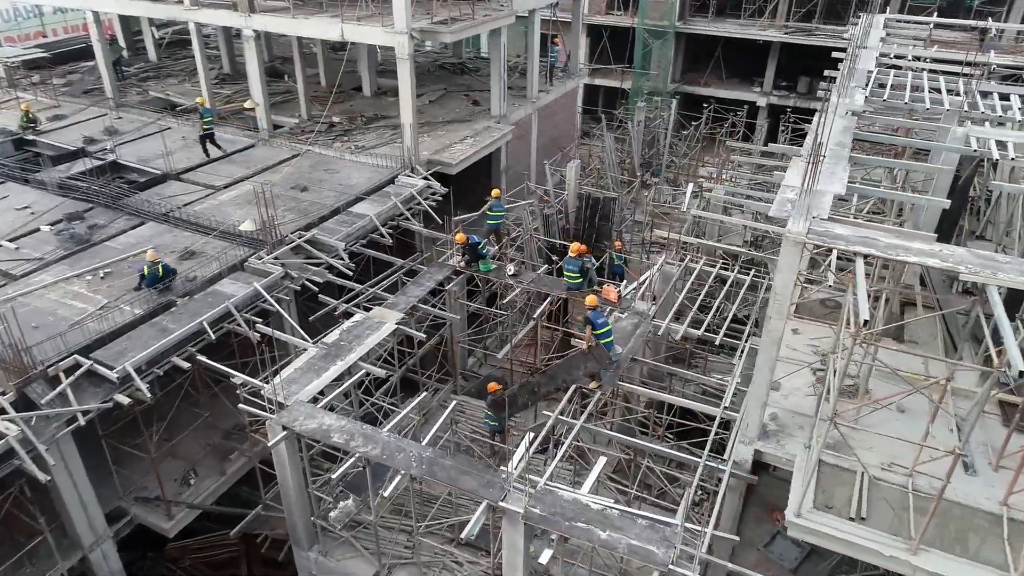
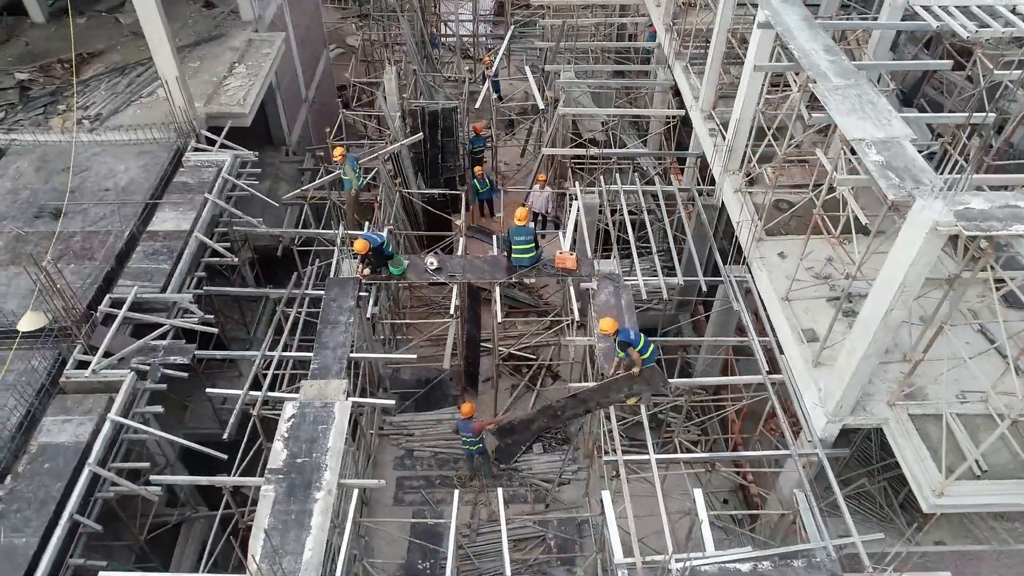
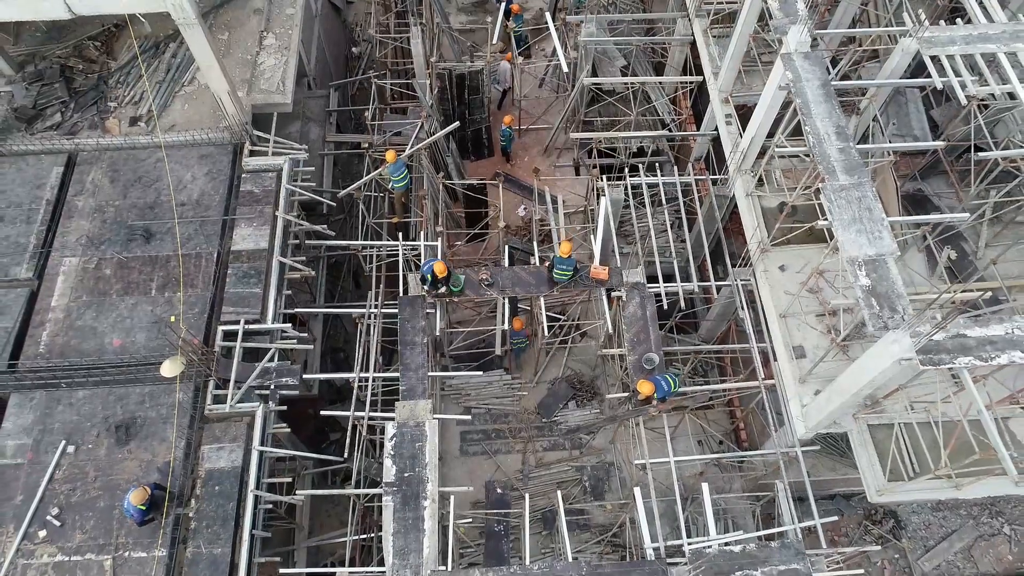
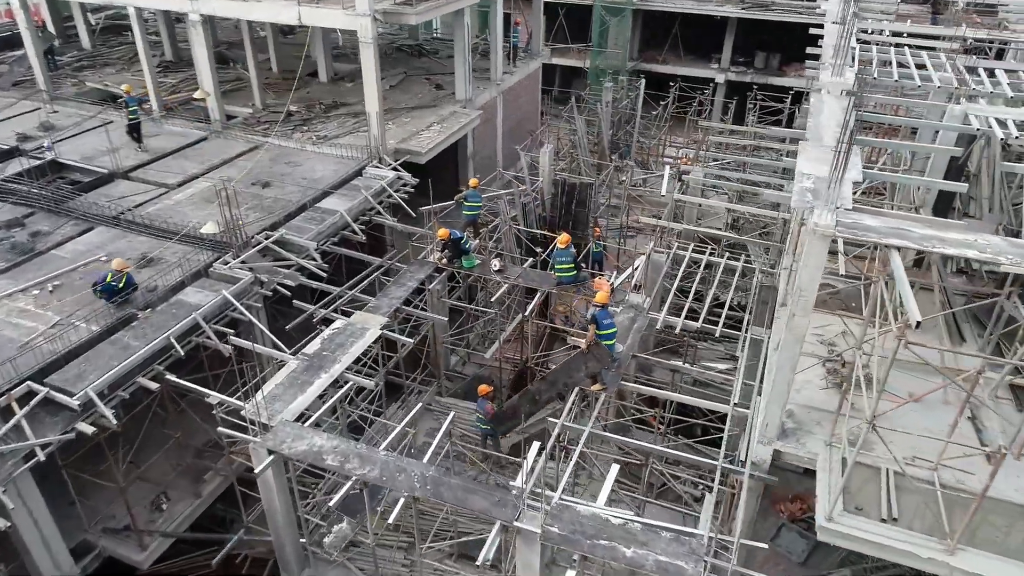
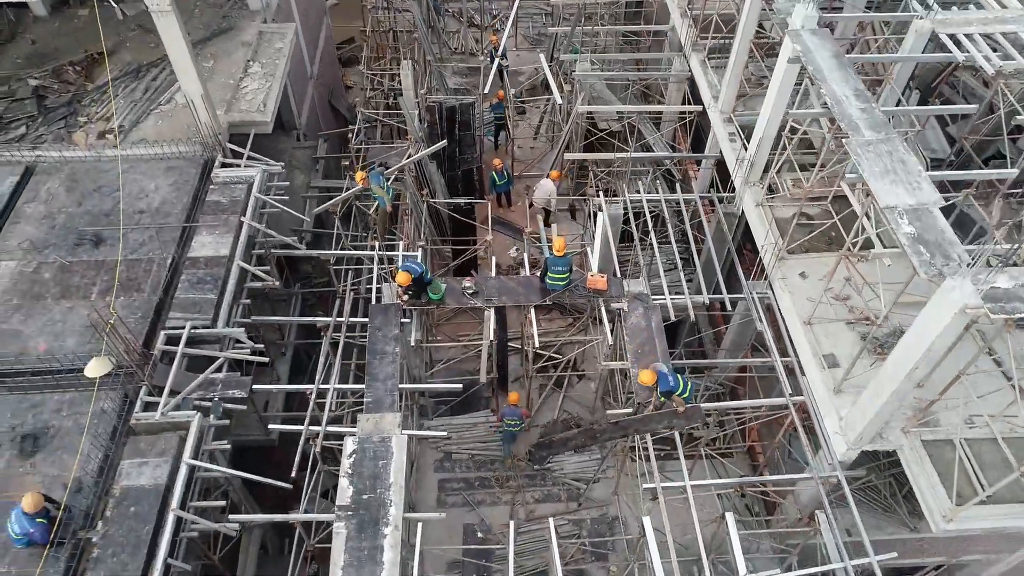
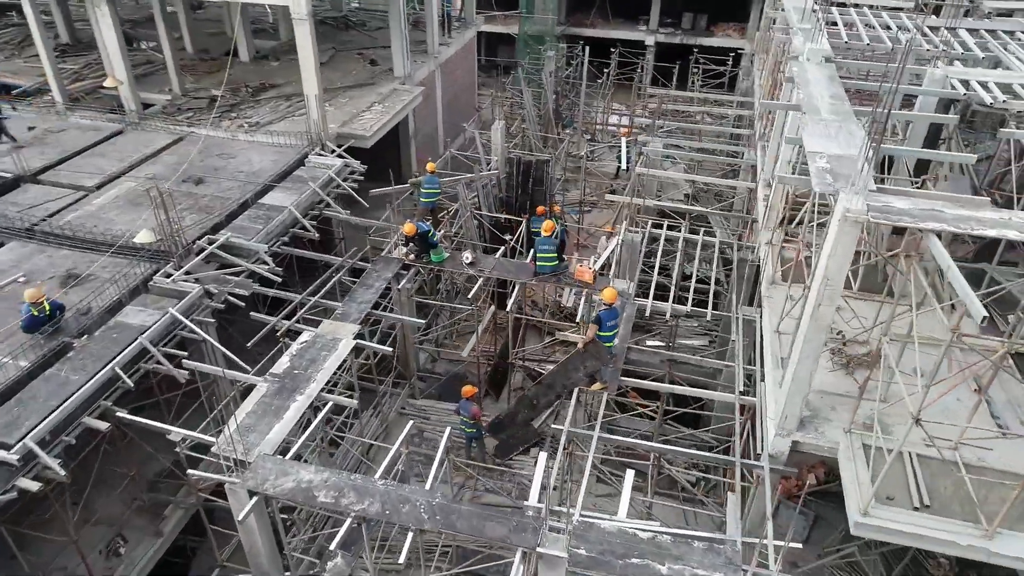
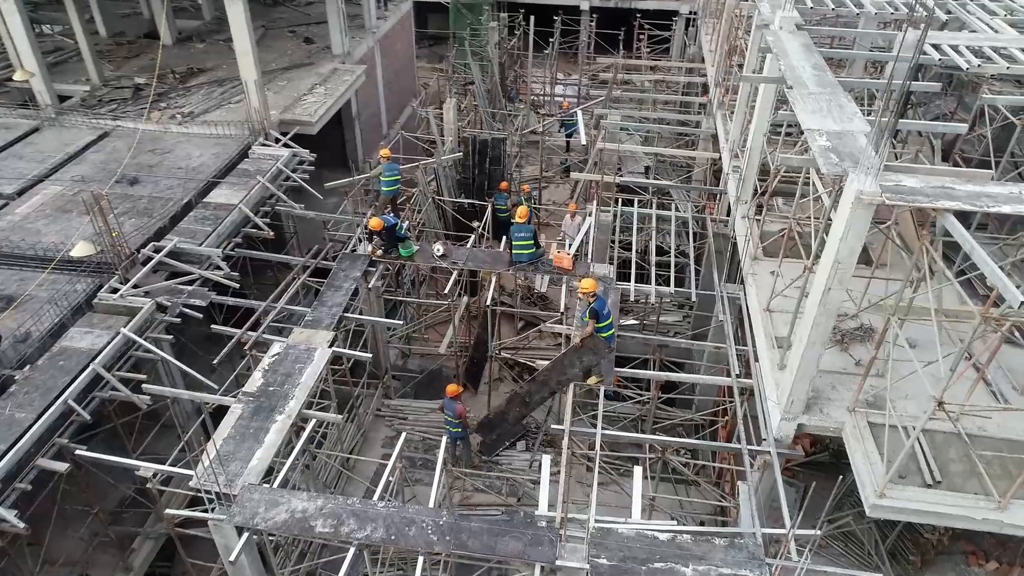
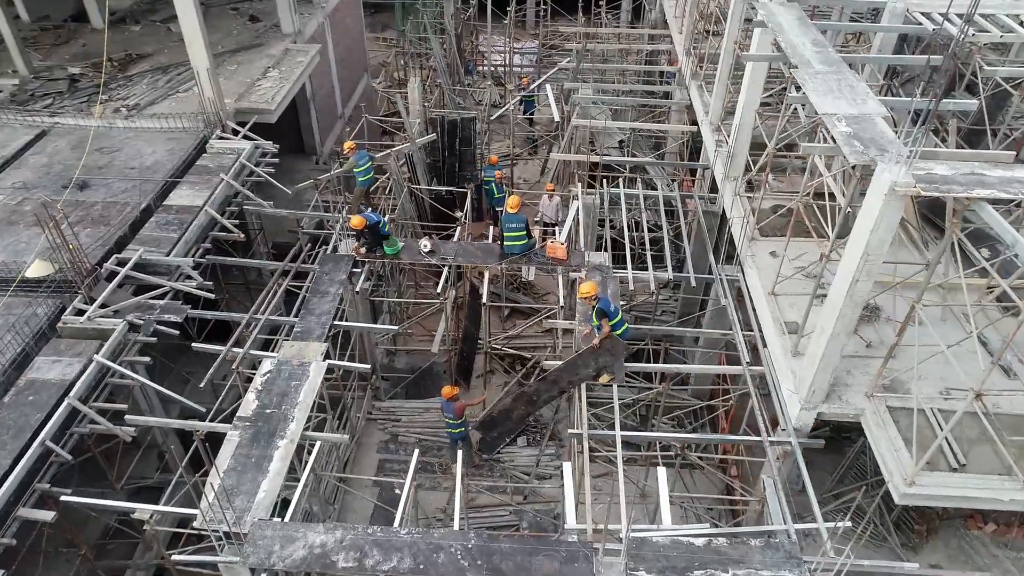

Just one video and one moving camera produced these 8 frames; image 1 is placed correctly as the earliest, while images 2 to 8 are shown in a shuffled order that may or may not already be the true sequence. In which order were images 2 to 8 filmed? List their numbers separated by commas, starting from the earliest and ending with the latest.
4, 6, 7, 8, 2, 5, 3
